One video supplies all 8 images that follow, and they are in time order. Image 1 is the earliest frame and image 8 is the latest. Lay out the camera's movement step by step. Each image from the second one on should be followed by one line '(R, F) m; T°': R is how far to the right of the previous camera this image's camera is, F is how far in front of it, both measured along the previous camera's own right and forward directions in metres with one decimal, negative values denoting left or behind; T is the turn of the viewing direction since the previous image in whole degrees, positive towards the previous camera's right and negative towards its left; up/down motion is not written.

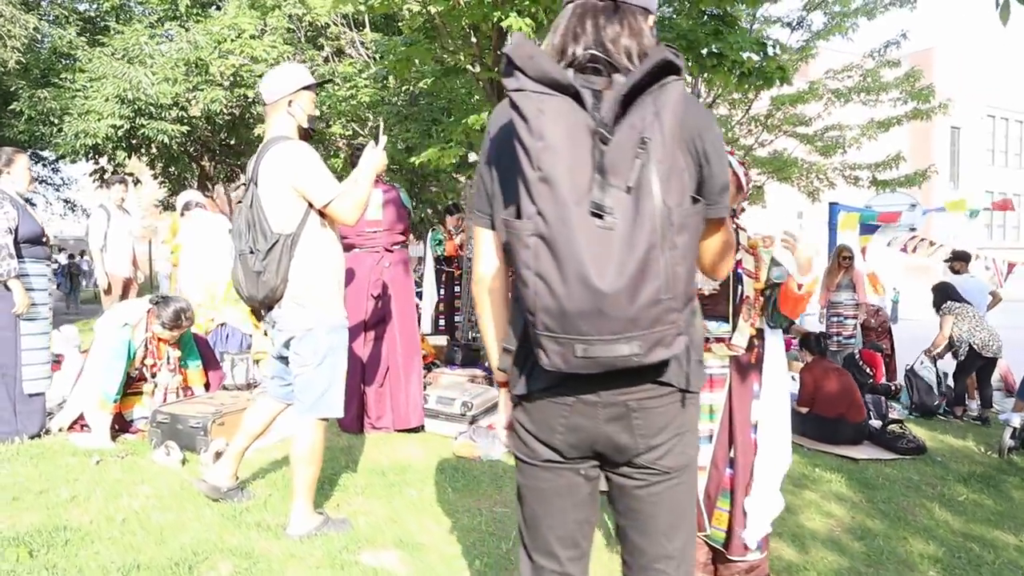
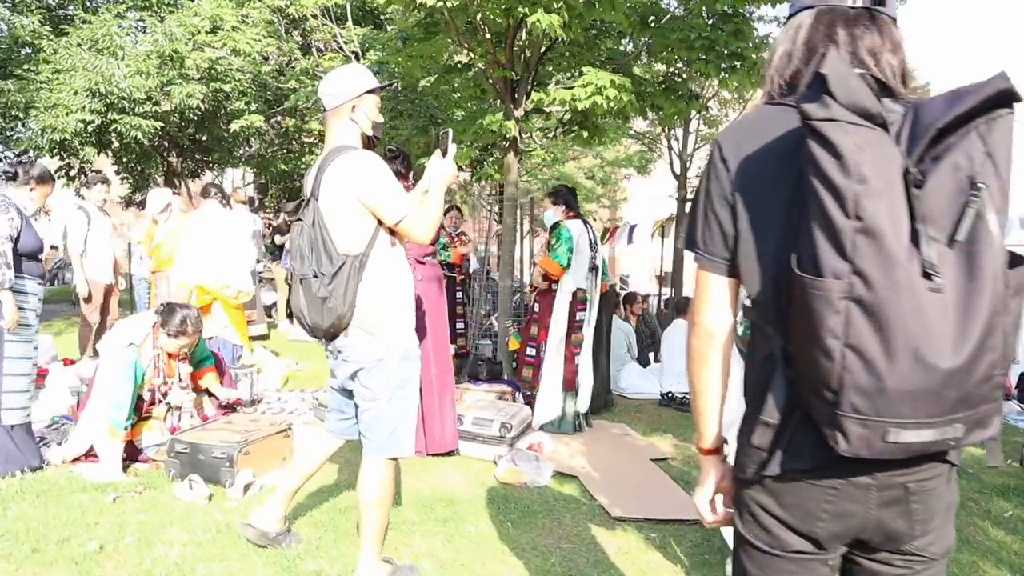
(-0.5, +0.3) m; +4°
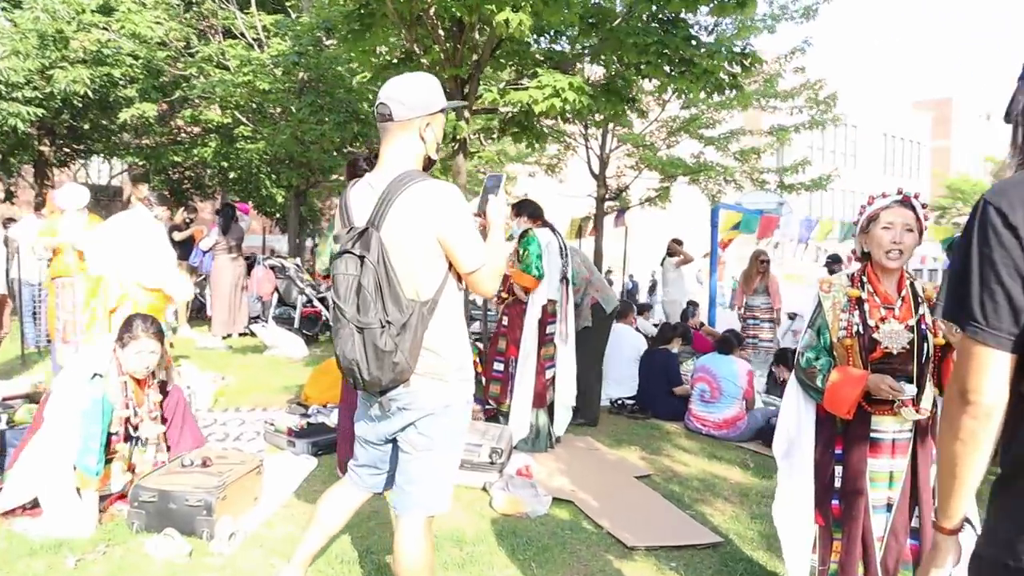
(-0.6, +0.3) m; +9°
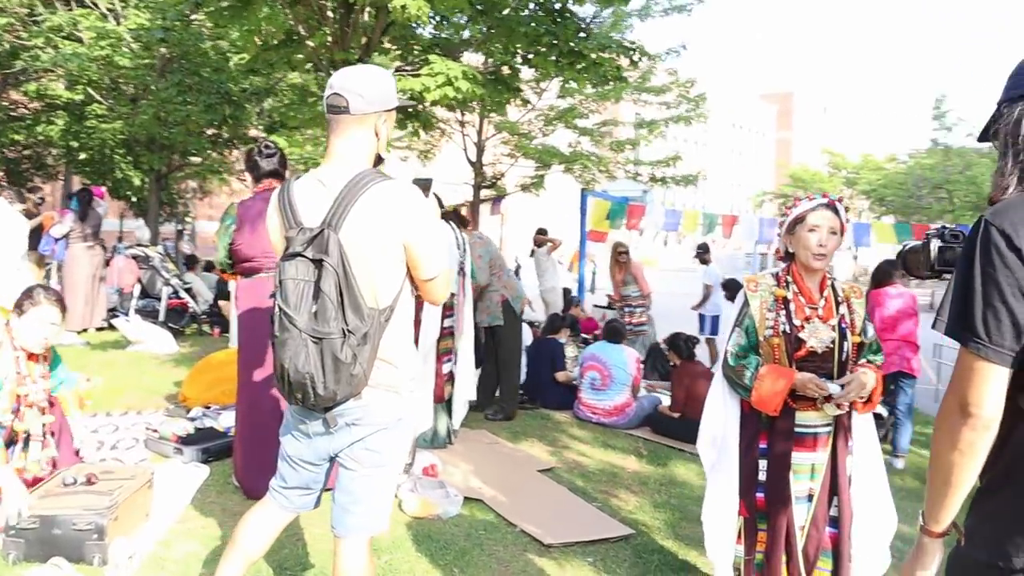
(-0.2, +0.1) m; +9°
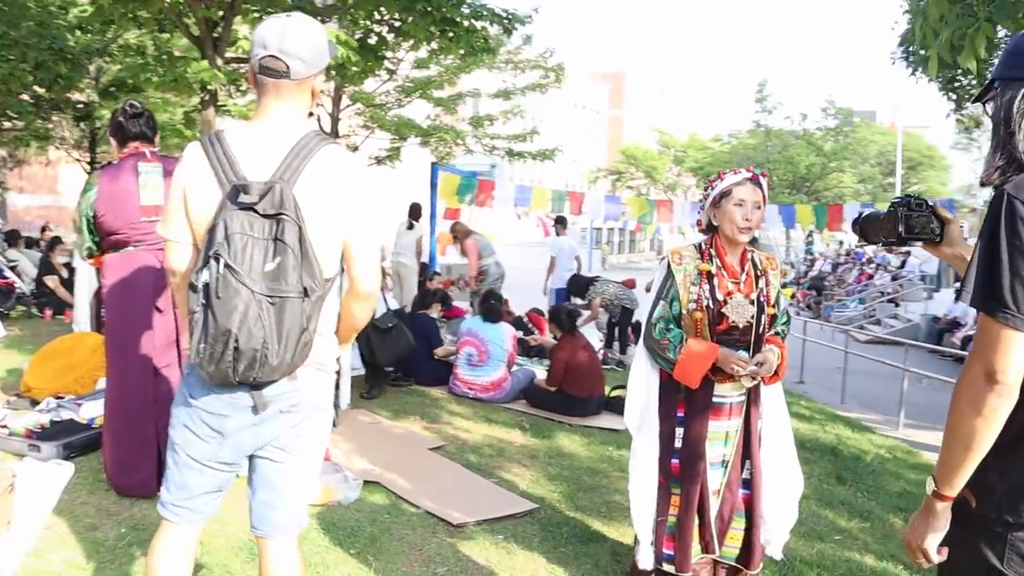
(-0.3, +0.1) m; +11°
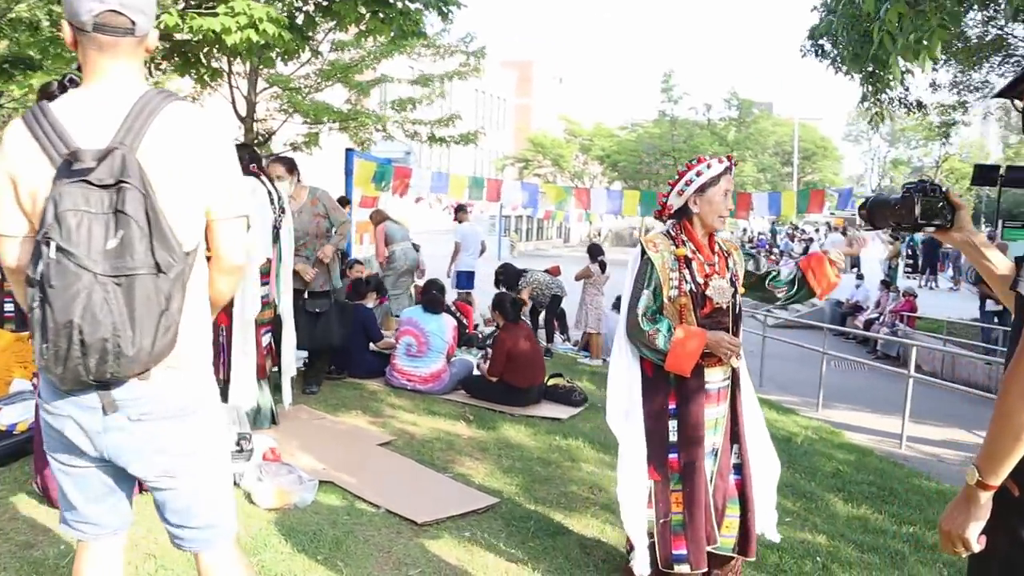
(-0.2, +0.1) m; +6°
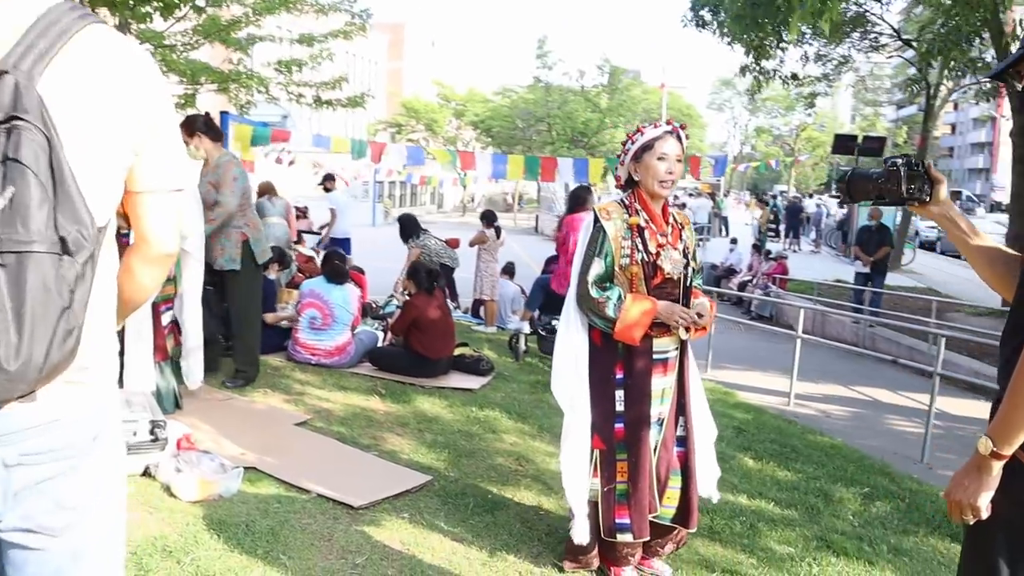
(-0.3, +0.1) m; +8°
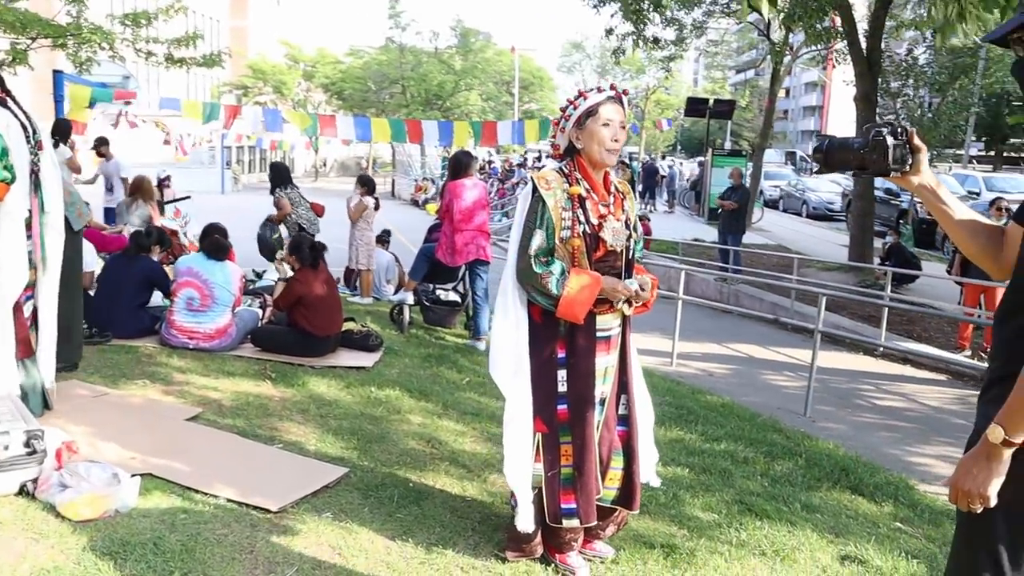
(-0.3, +0.2) m; +10°
